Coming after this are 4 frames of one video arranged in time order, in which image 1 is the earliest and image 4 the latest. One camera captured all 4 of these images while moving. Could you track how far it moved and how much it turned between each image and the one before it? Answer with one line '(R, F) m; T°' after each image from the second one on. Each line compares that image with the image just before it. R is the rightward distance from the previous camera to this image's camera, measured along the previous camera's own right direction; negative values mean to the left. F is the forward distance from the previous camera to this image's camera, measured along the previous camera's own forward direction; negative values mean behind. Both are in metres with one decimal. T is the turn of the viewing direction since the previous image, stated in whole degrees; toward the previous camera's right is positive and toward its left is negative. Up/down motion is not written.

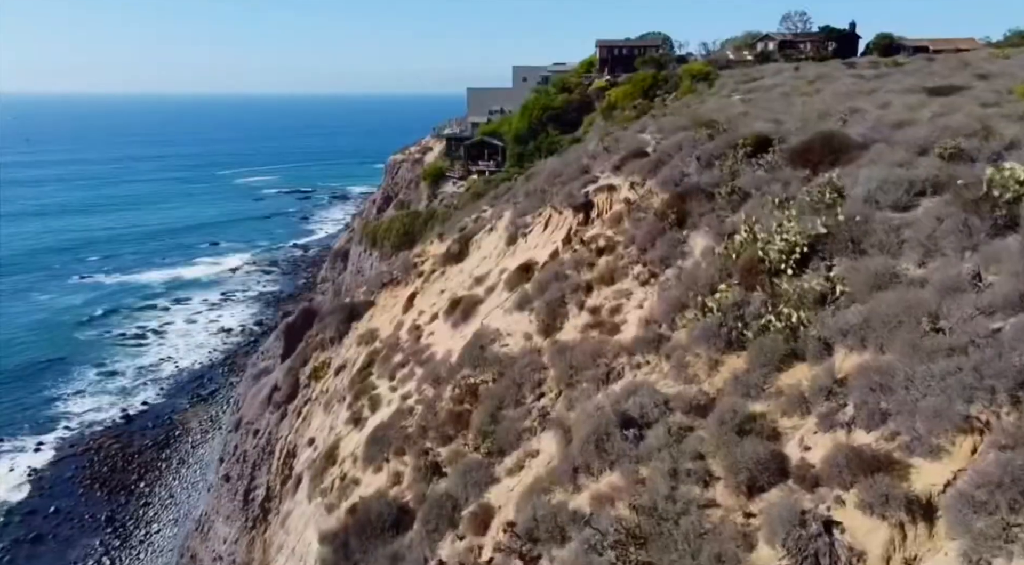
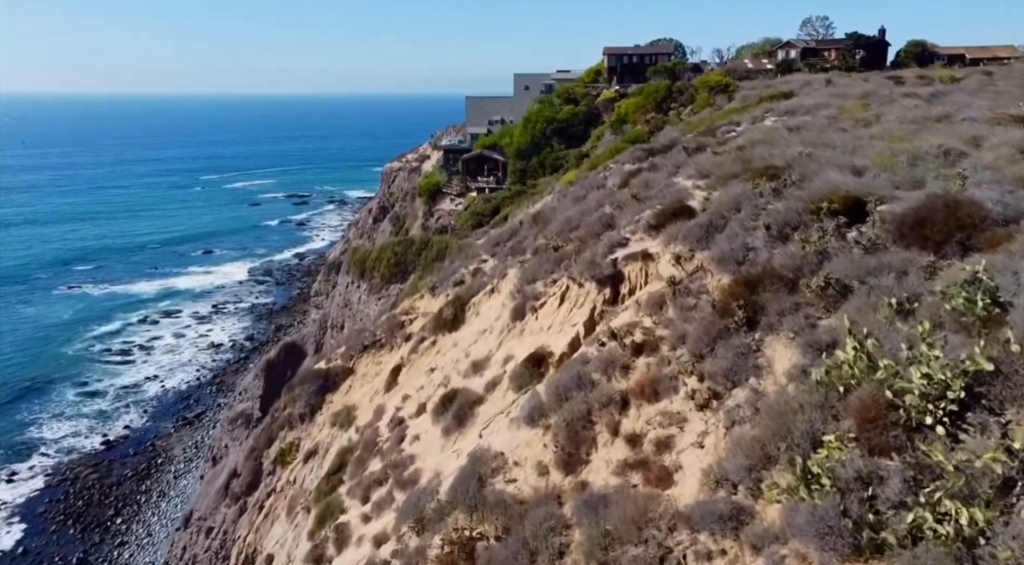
(-0.1, +3.3) m; 0°
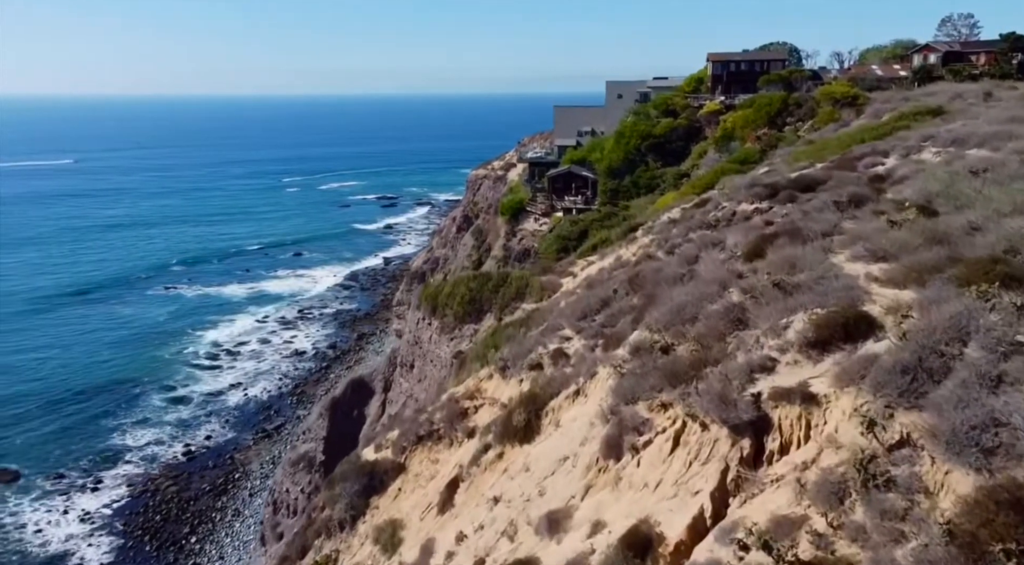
(-0.1, +3.6) m; -6°
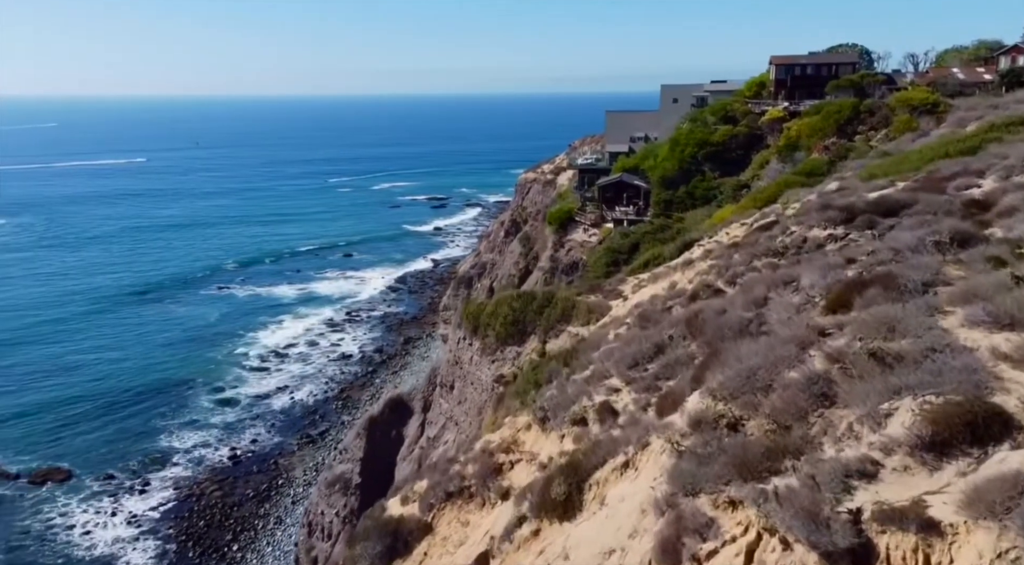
(+0.1, +1.6) m; -4°
